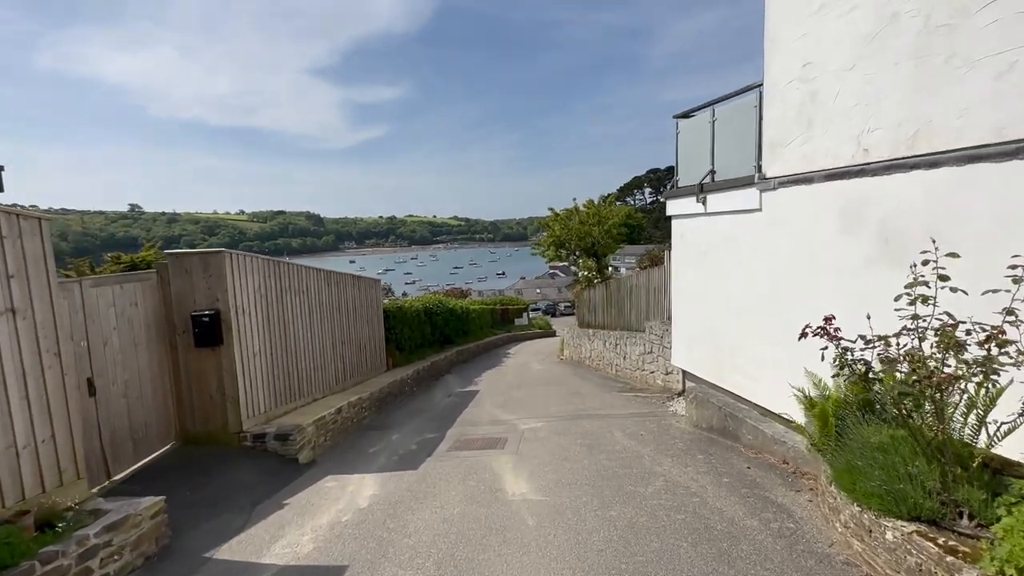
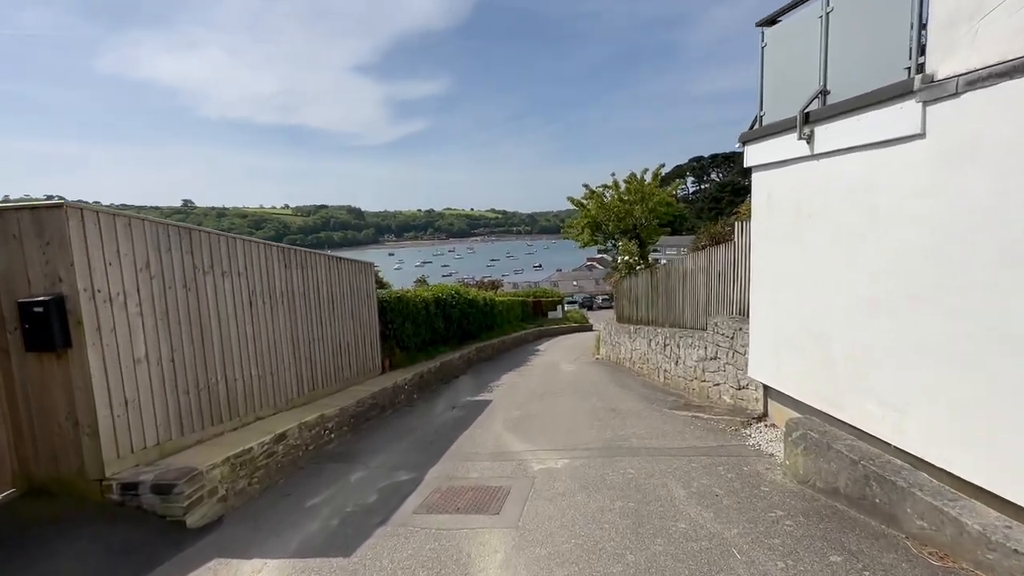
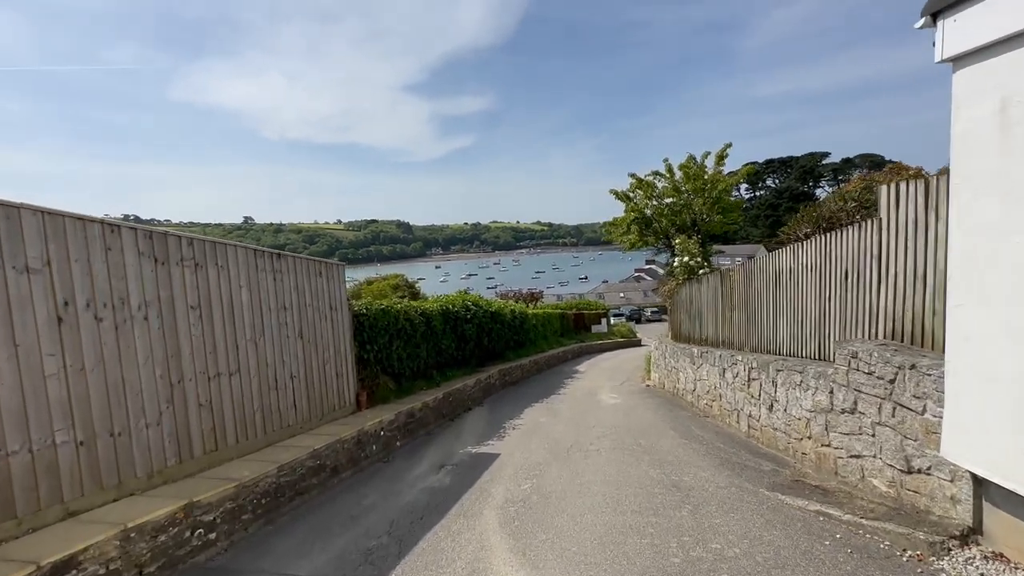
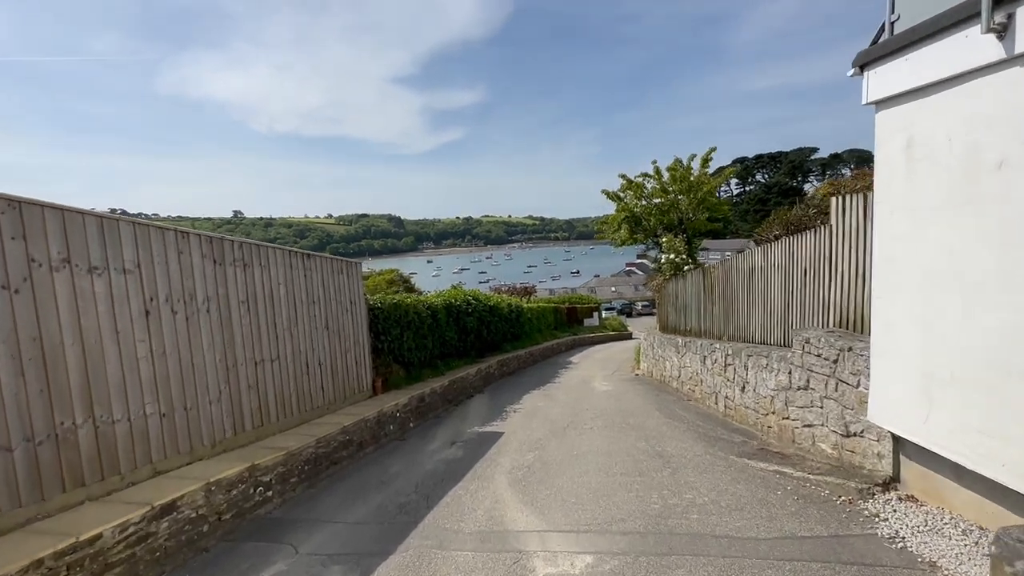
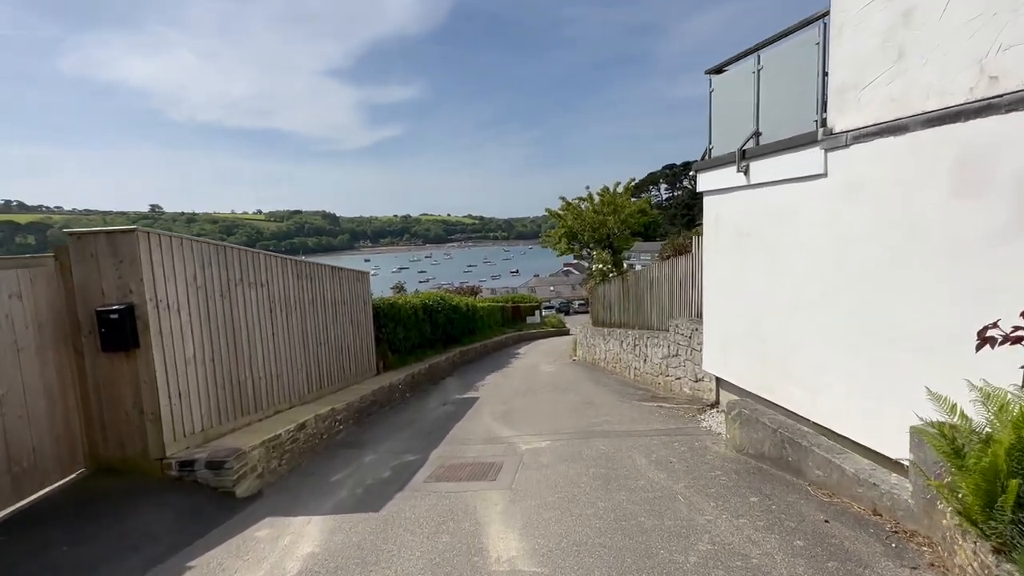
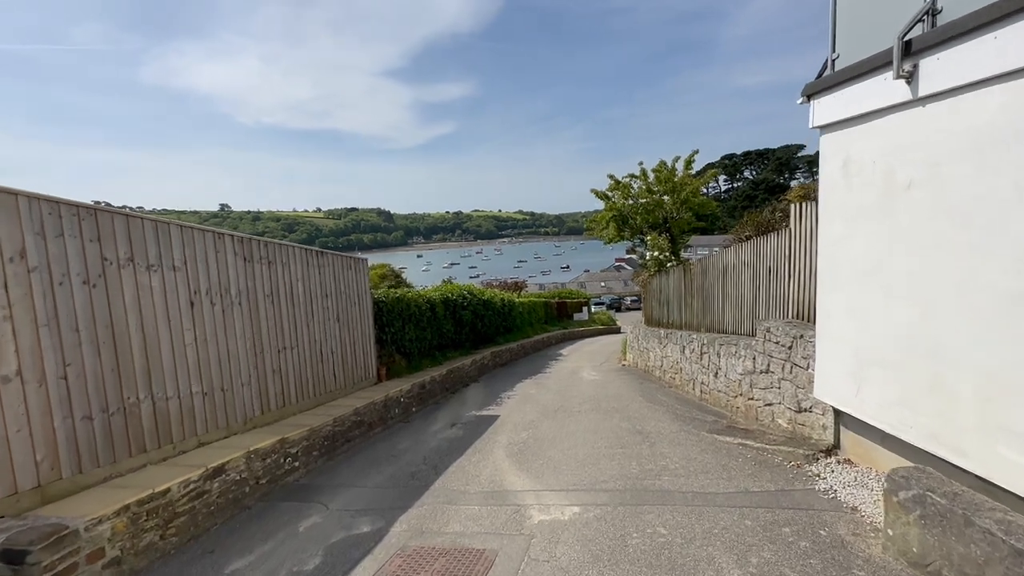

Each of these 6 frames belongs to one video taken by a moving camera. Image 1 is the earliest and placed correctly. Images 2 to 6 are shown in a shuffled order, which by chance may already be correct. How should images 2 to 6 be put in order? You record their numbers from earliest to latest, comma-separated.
5, 2, 6, 4, 3
